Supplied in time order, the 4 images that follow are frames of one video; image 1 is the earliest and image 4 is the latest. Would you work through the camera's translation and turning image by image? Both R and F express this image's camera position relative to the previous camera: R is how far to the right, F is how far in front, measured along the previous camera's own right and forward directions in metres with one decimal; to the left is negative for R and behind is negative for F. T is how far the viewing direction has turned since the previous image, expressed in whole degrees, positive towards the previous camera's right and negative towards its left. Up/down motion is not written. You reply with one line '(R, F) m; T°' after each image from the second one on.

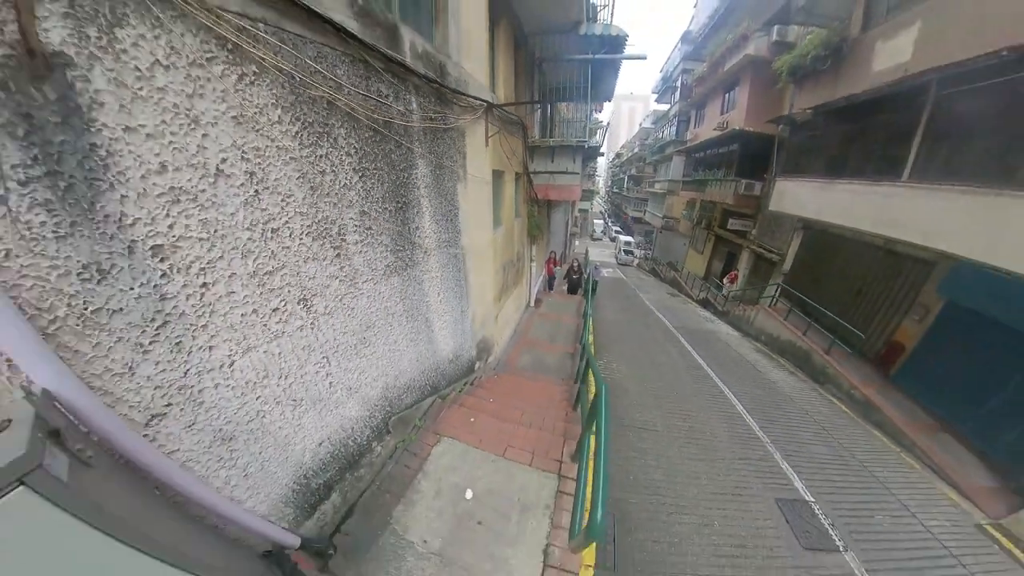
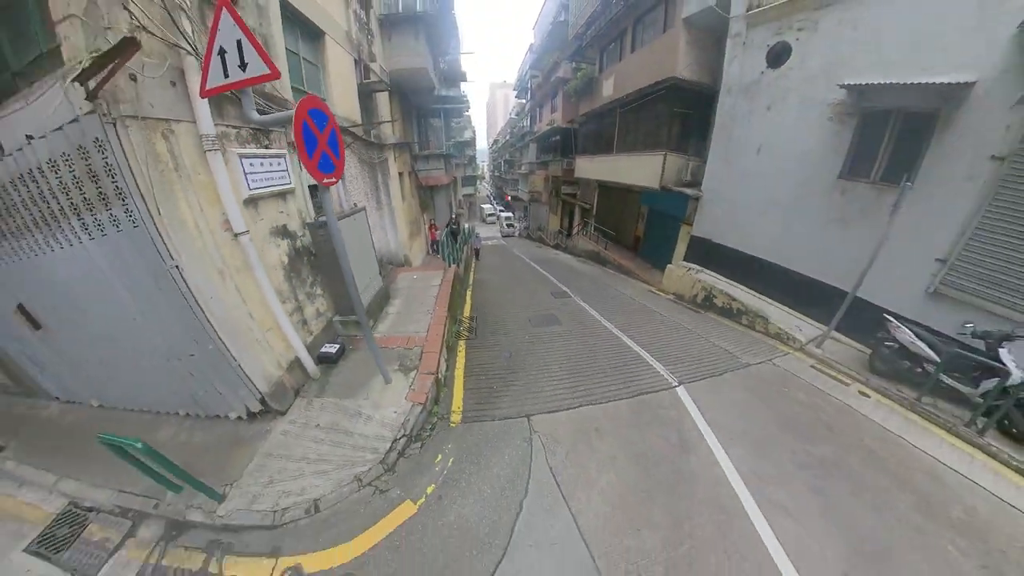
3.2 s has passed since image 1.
(-0.1, -3.3) m; +14°
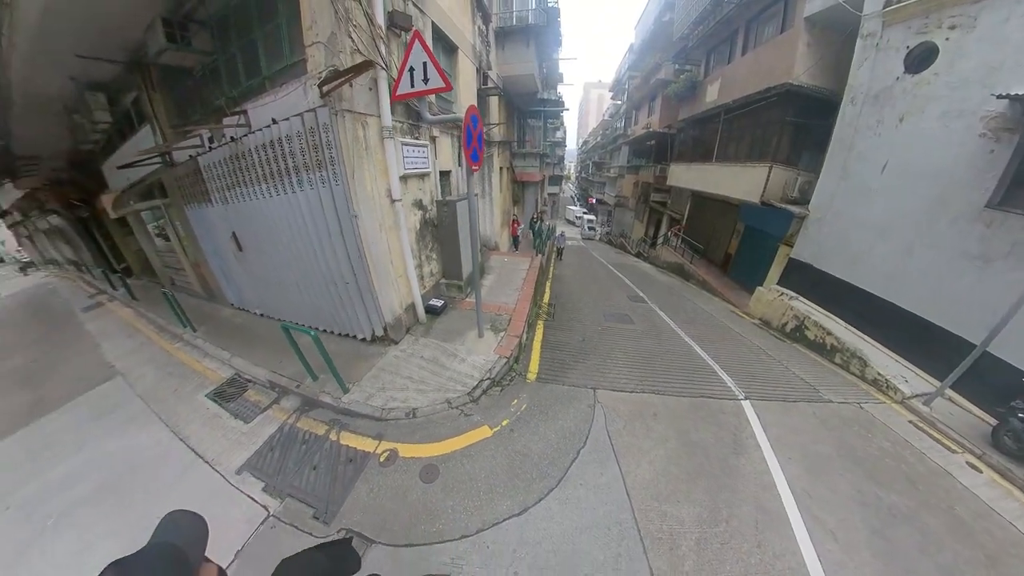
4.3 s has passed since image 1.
(-0.1, -0.5) m; -12°
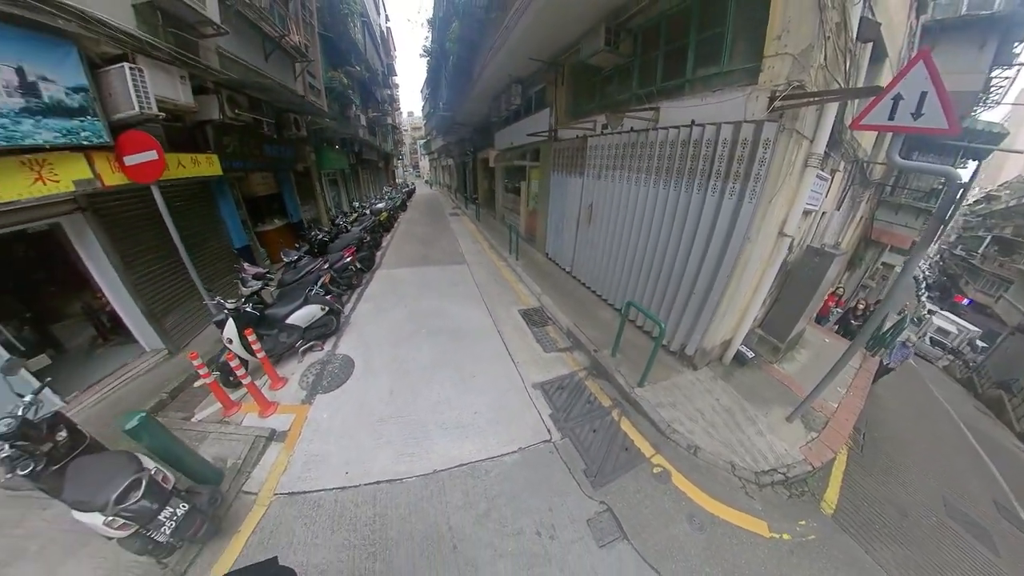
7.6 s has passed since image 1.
(-1.1, -0.4) m; -33°
